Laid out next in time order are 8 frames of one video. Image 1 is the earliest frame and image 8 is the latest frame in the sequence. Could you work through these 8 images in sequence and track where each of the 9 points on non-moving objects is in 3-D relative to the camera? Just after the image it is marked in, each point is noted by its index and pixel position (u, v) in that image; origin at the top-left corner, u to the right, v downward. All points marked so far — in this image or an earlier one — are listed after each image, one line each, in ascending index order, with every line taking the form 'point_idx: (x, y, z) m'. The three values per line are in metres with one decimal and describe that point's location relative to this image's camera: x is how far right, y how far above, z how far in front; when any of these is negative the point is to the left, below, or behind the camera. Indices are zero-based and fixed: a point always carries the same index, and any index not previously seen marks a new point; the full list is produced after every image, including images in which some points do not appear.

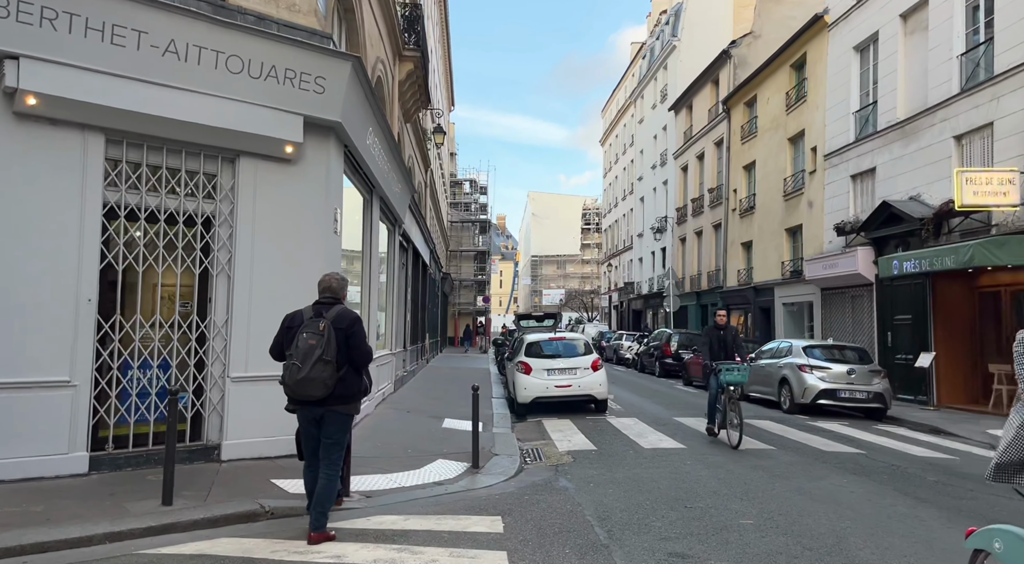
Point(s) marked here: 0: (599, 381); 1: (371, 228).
0: (+1.7, -1.9, +11.8) m
1: (-2.4, +0.9, +10.2) m
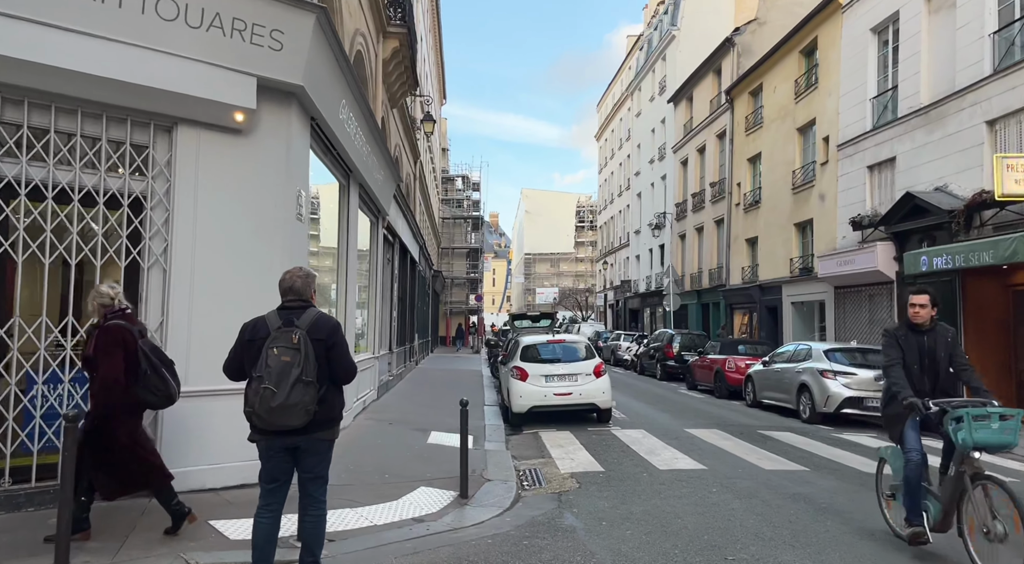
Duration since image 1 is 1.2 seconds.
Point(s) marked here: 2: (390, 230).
0: (+1.6, -1.9, +10.7) m
1: (-2.5, +1.0, +9.0) m
2: (-2.8, +1.2, +13.8) m
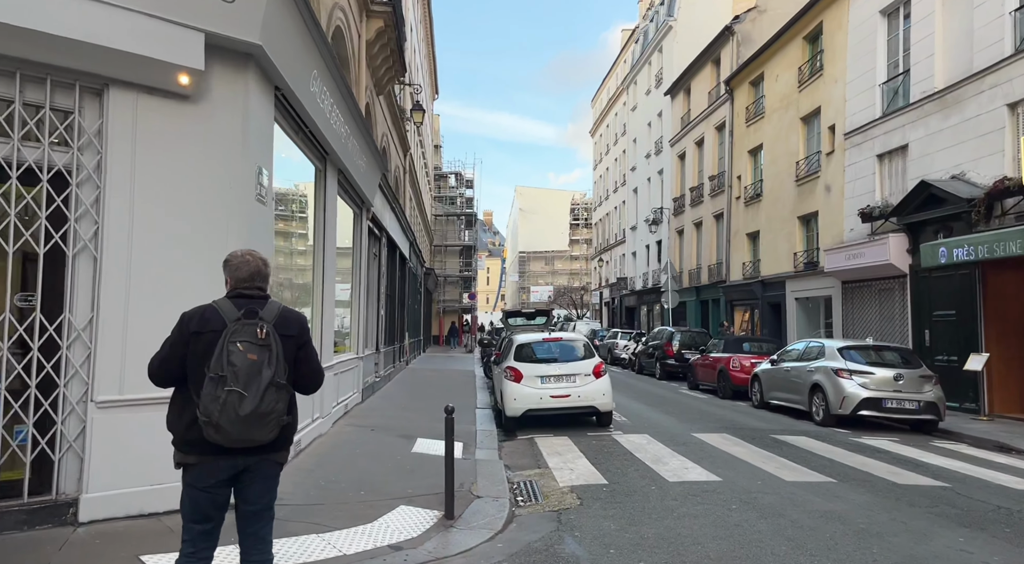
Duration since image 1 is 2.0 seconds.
0: (+1.5, -1.8, +10.0) m
1: (-2.6, +1.1, +8.3) m
2: (-2.9, +1.3, +13.0) m
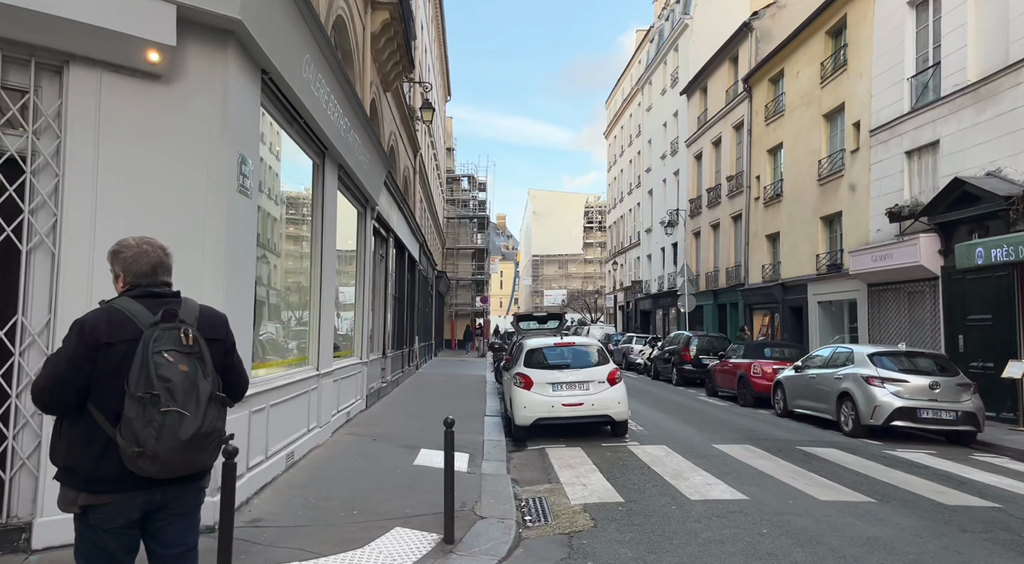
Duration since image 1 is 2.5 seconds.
0: (+1.6, -1.8, +9.4) m
1: (-2.4, +1.0, +7.8) m
2: (-2.7, +1.3, +12.6) m
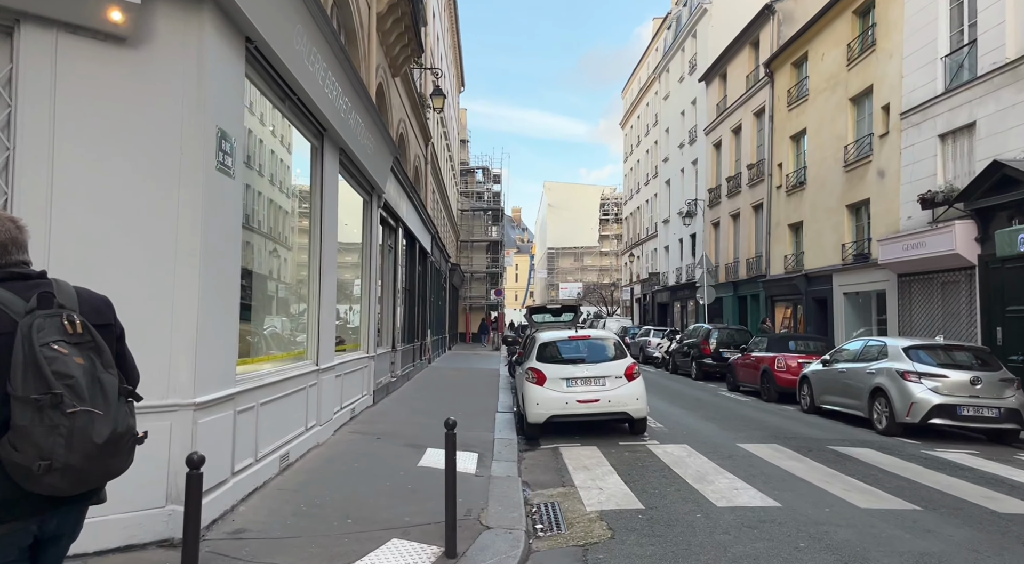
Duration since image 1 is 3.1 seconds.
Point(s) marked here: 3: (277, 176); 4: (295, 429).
0: (+1.8, -1.6, +8.9) m
1: (-2.3, +1.2, +7.4) m
2: (-2.5, +1.4, +12.1) m
3: (-2.4, +1.1, +6.3) m
4: (-2.2, -1.5, +6.2) m
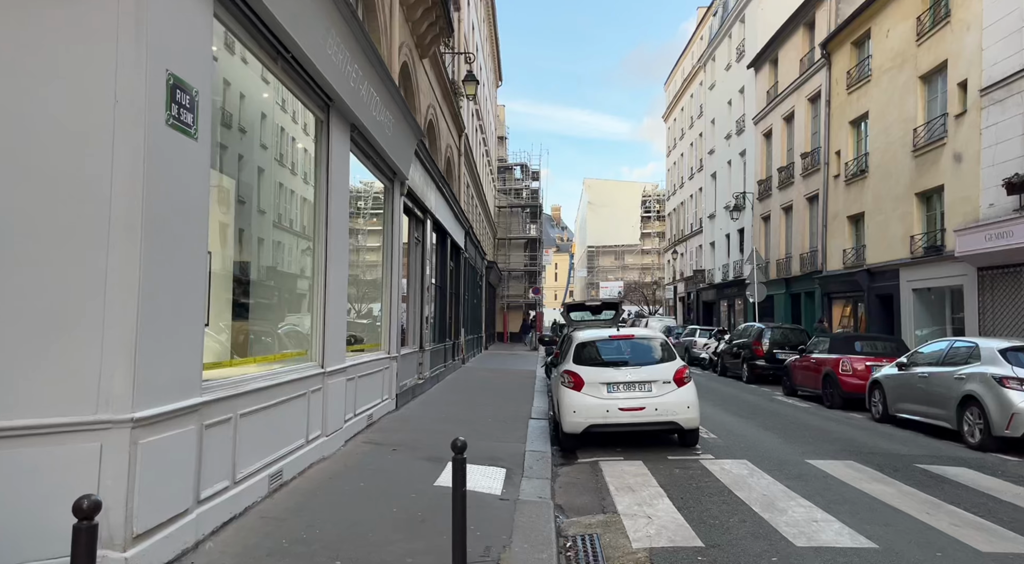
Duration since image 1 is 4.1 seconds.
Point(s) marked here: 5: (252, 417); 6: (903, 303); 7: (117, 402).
0: (+2.3, -1.5, +7.9) m
1: (-2.0, +1.2, +6.6) m
2: (-1.8, +1.5, +11.3) m
3: (-2.2, +1.2, +5.5) m
4: (-1.9, -1.4, +5.4) m
5: (-1.9, -1.0, +4.5) m
6: (+10.8, -0.6, +16.7) m
7: (-2.0, -0.6, +3.1) m
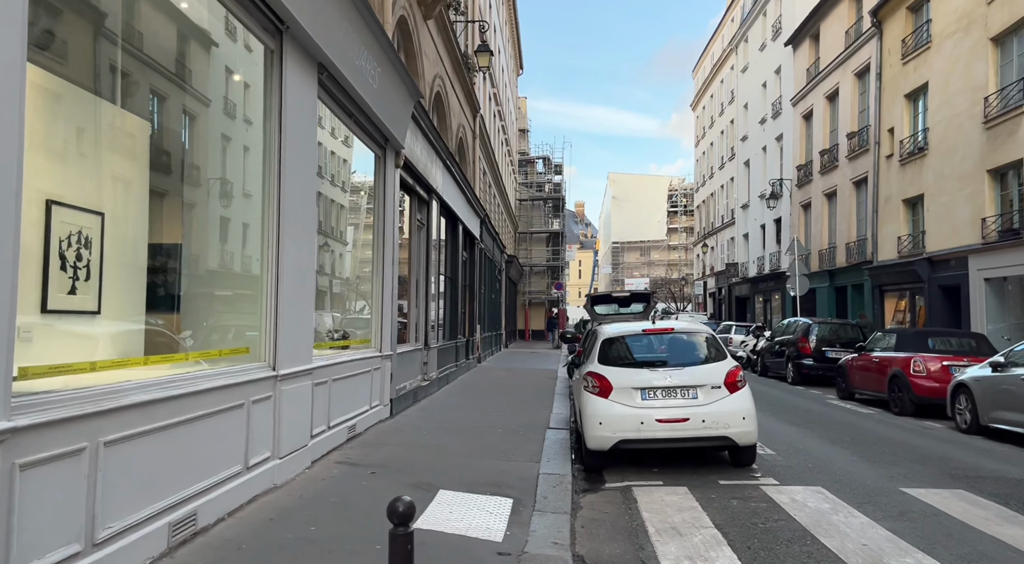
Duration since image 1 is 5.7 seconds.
0: (+2.4, -1.3, +6.3) m
1: (-1.9, +1.4, +5.2) m
2: (-1.6, +1.7, +9.9) m
3: (-2.1, +1.4, +4.1) m
4: (-1.9, -1.2, +4.0) m
5: (-2.0, -0.8, +3.1) m
6: (+11.3, -0.3, +14.8) m
7: (-2.1, -0.4, +1.7) m
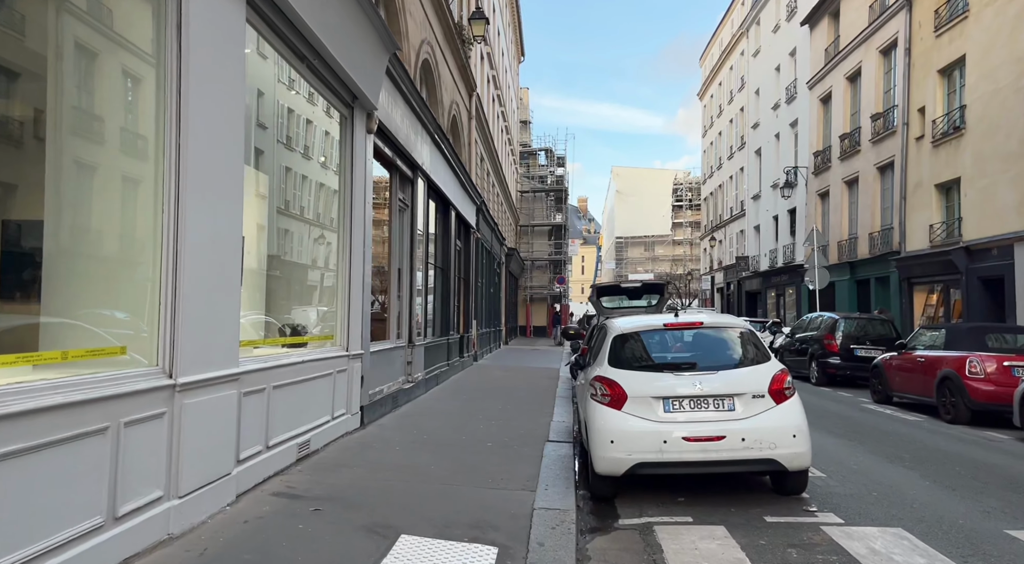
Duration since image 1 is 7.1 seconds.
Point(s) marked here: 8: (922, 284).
0: (+2.3, -1.2, +5.0) m
1: (-2.0, +1.6, +3.9) m
2: (-1.6, +1.9, +8.6) m
3: (-2.2, +1.5, +2.8) m
4: (-2.0, -1.1, +2.7) m
5: (-2.1, -0.7, +1.8) m
6: (+11.2, -0.1, +13.4) m
7: (-2.2, -0.3, +0.4) m
8: (+11.5, -0.1, +17.0) m
